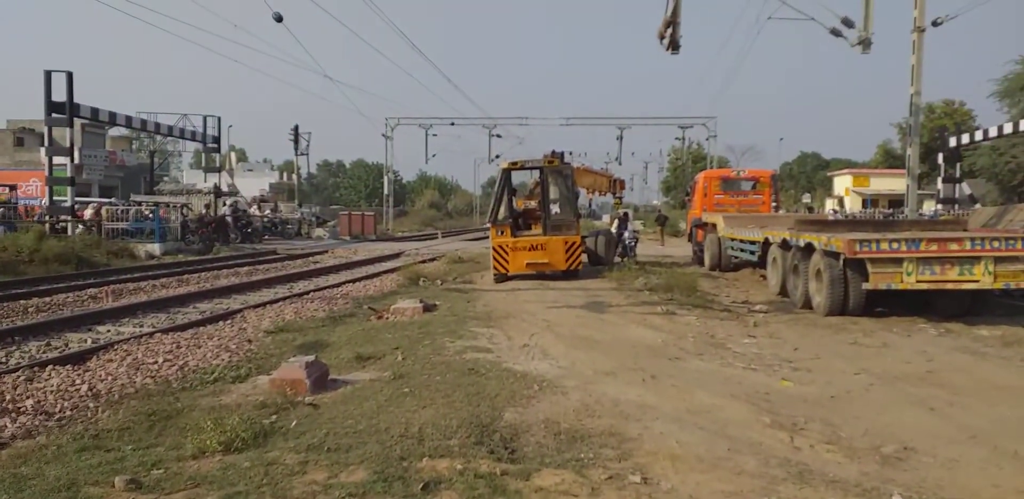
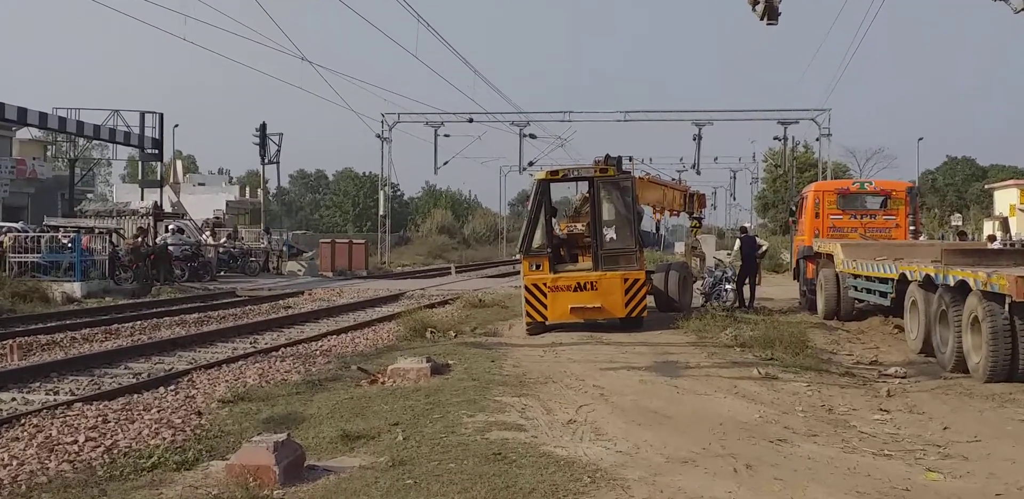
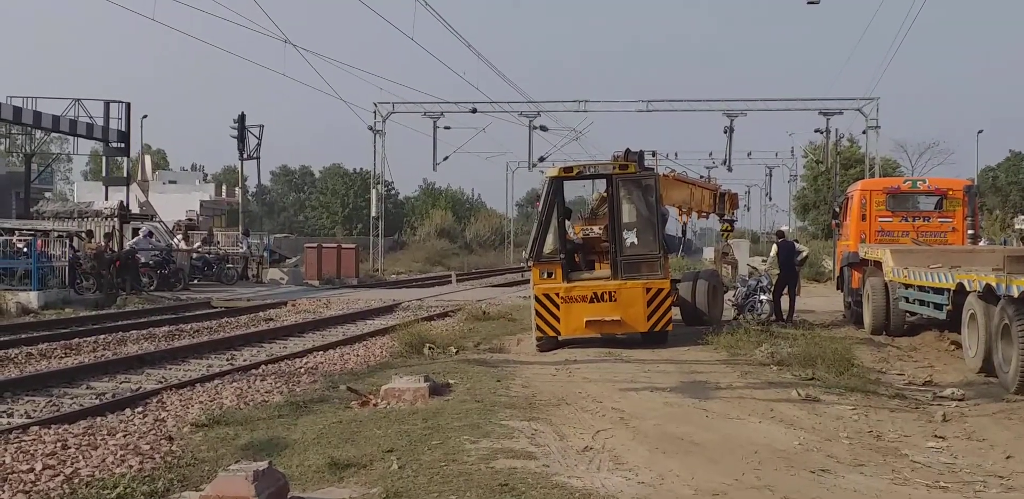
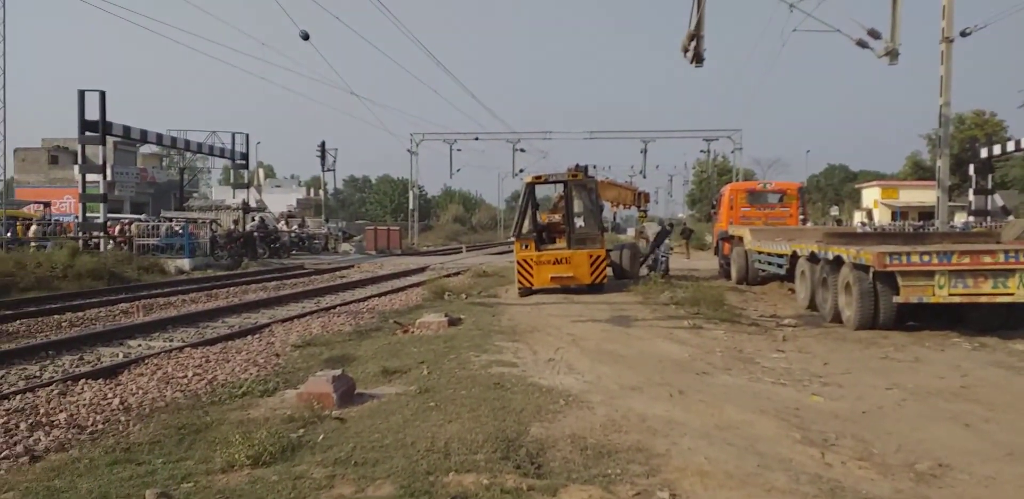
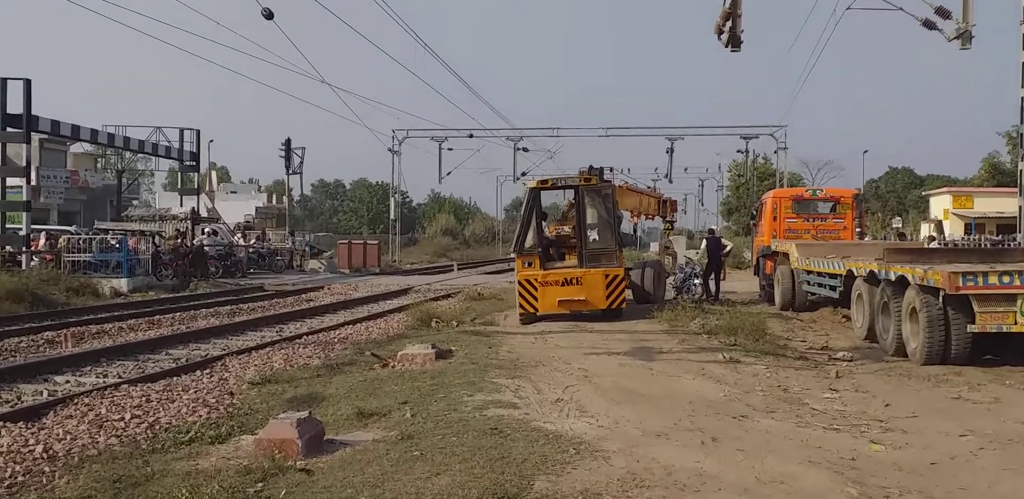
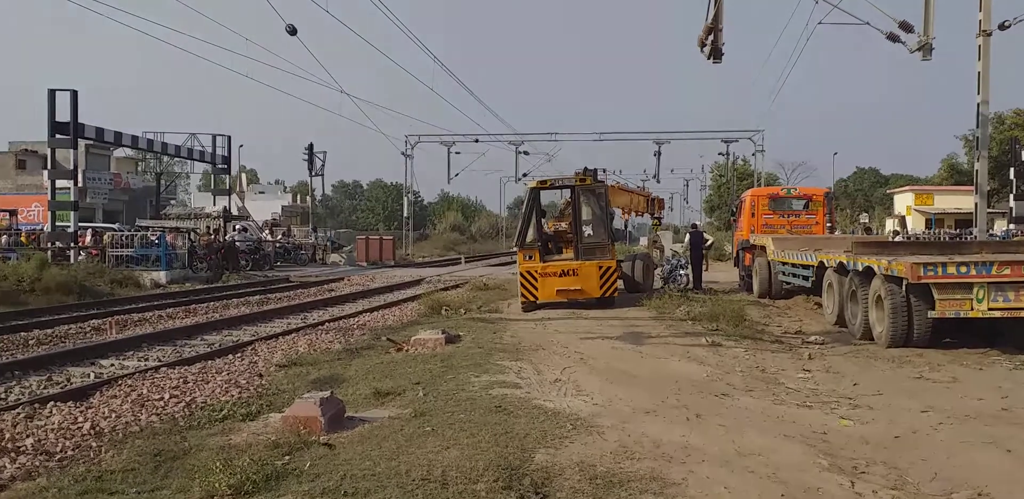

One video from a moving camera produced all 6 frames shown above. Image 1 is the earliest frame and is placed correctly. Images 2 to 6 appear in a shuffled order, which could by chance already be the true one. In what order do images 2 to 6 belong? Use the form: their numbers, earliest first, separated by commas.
4, 6, 5, 2, 3
